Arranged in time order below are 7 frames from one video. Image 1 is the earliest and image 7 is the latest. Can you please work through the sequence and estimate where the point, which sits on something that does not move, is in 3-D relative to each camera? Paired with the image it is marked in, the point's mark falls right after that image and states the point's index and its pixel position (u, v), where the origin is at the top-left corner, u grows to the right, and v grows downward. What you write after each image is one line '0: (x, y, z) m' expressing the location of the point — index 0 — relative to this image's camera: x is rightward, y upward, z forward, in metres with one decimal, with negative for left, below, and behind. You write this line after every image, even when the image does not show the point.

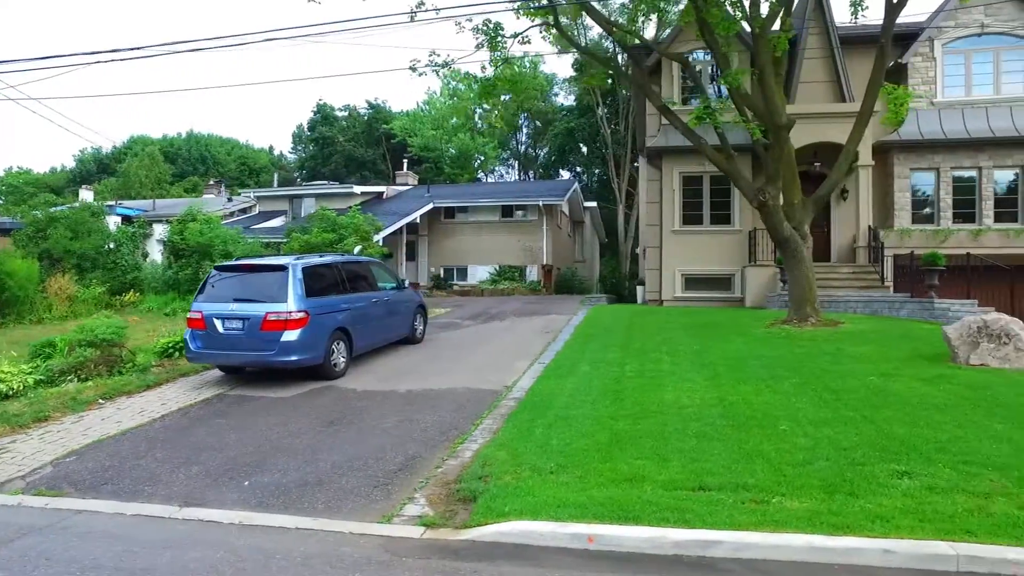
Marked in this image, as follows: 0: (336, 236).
0: (-3.7, +1.1, +16.2) m
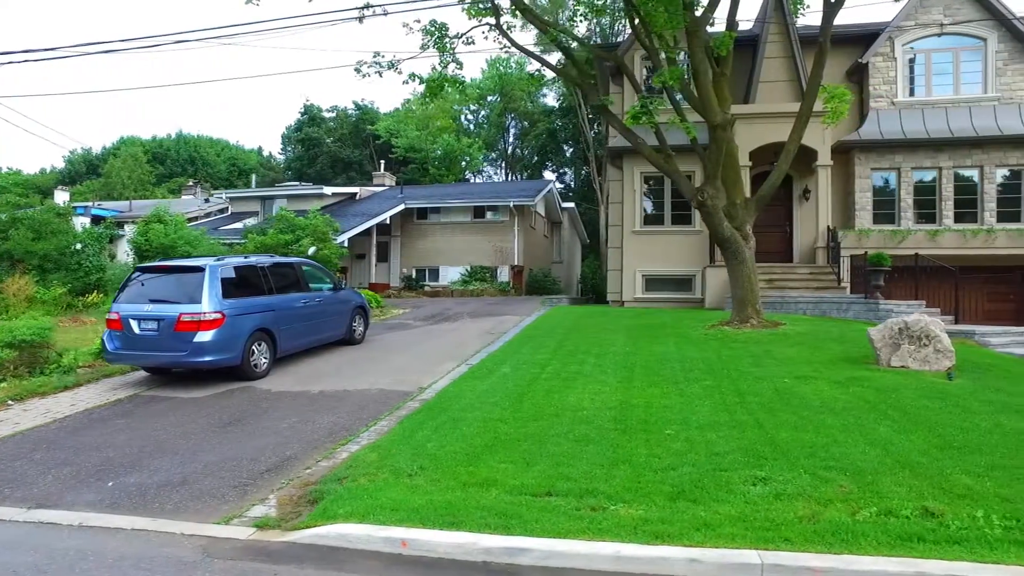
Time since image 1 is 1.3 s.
0: (-4.7, +1.1, +16.2) m
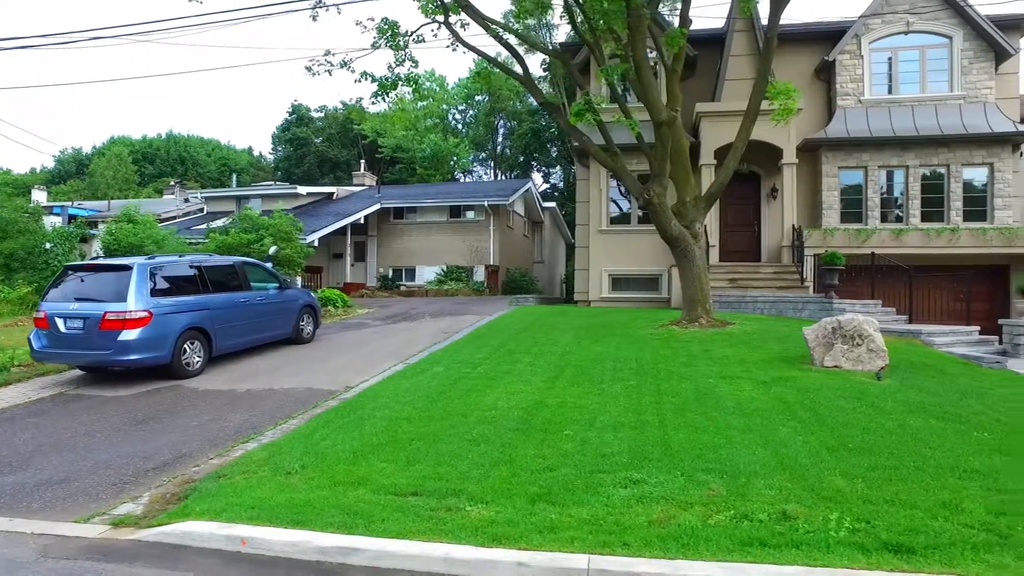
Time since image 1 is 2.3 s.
0: (-5.5, +1.1, +16.2) m
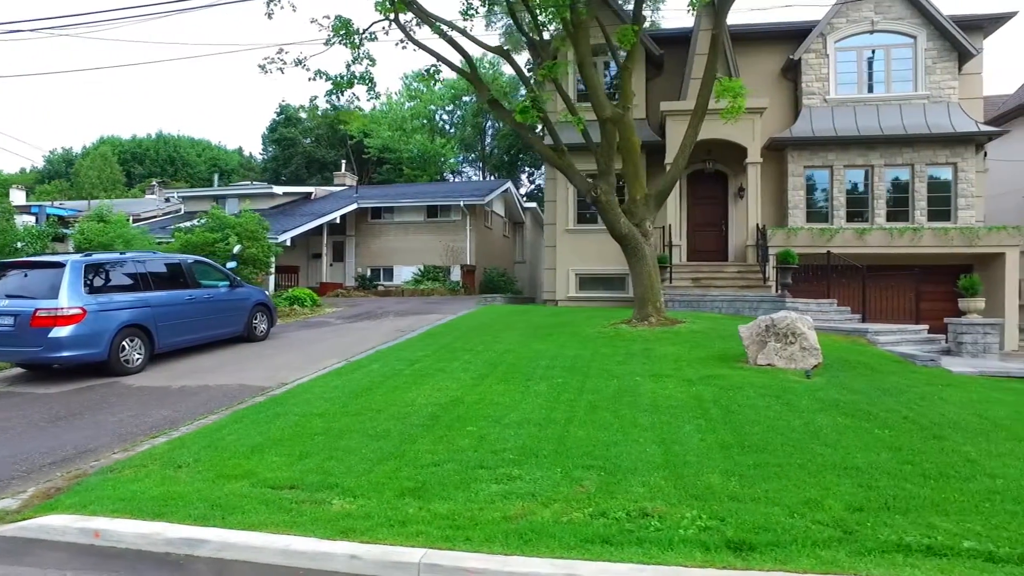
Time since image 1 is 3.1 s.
0: (-6.3, +1.1, +16.2) m
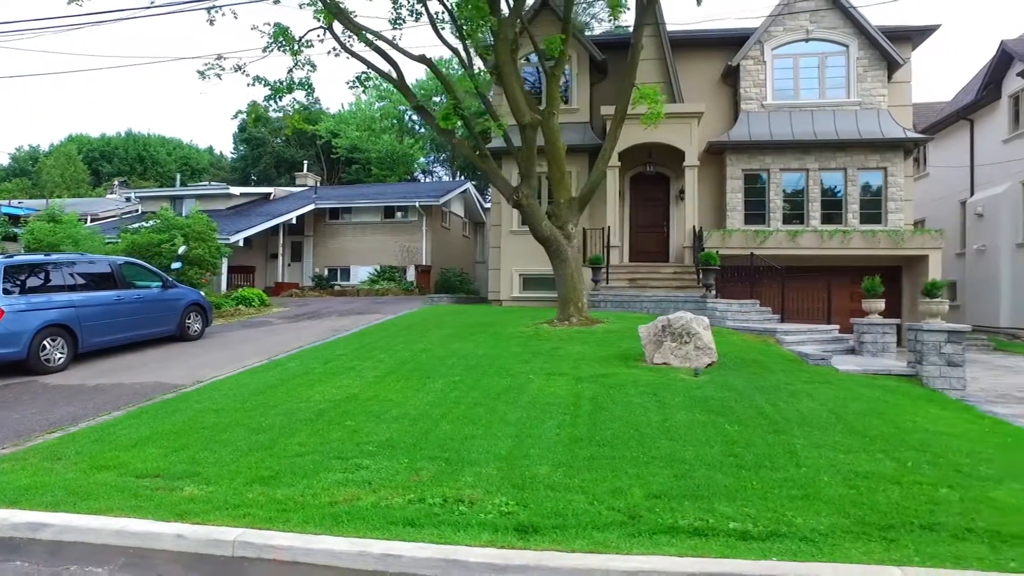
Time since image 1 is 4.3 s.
0: (-7.6, +1.1, +16.5) m
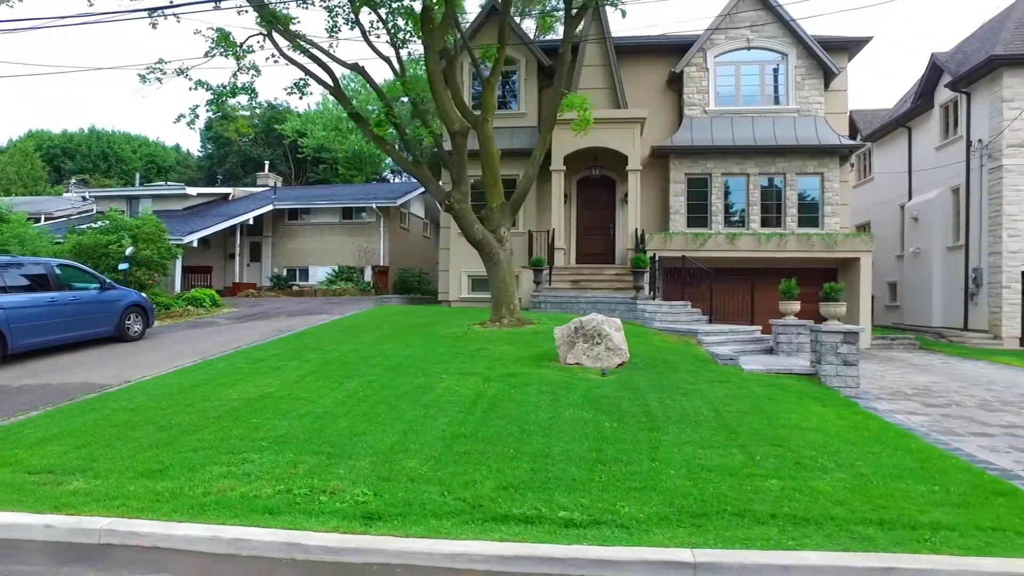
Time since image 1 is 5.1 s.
0: (-8.8, +1.1, +16.6) m
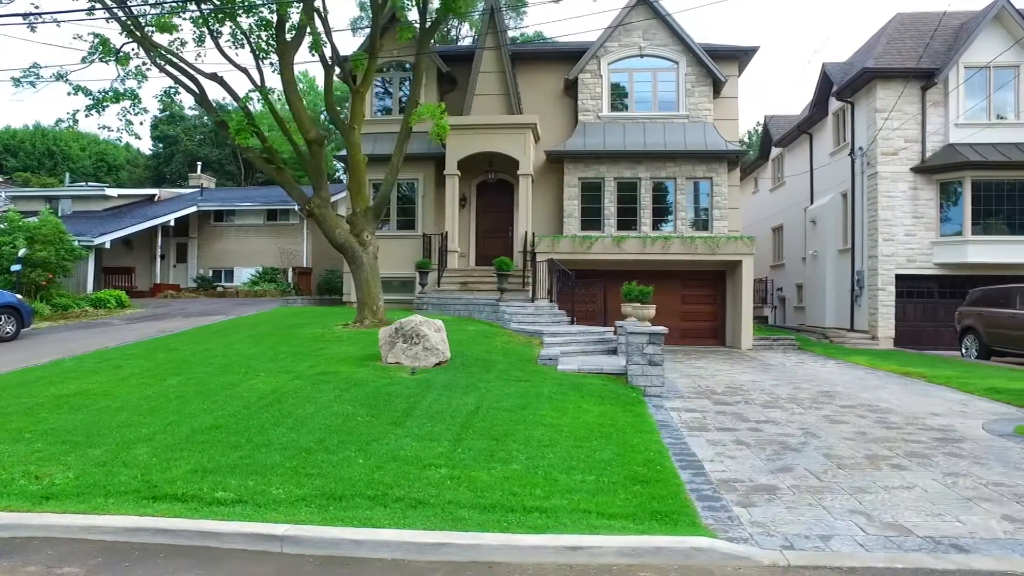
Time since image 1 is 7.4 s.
0: (-11.2, +1.1, +17.0) m
